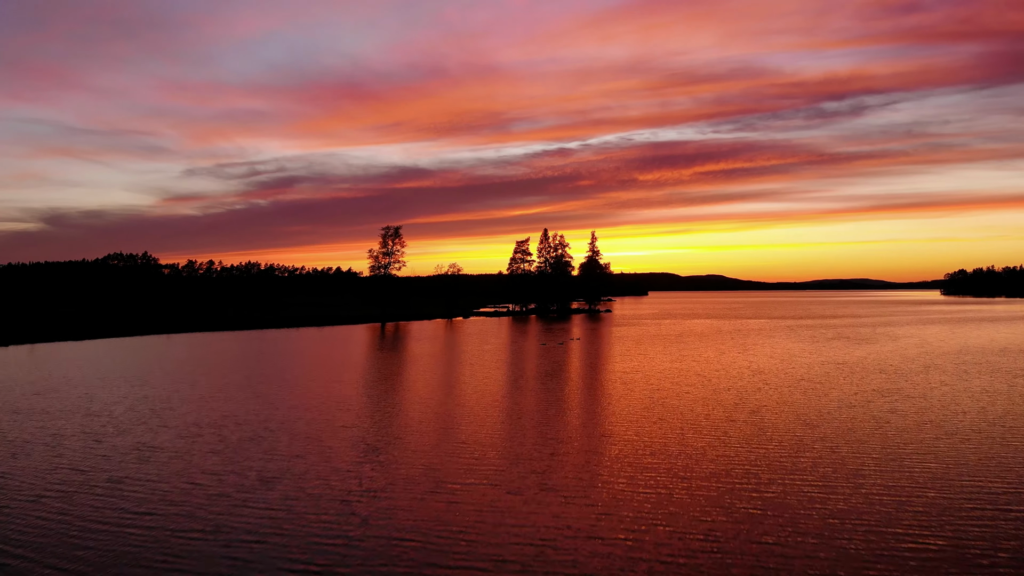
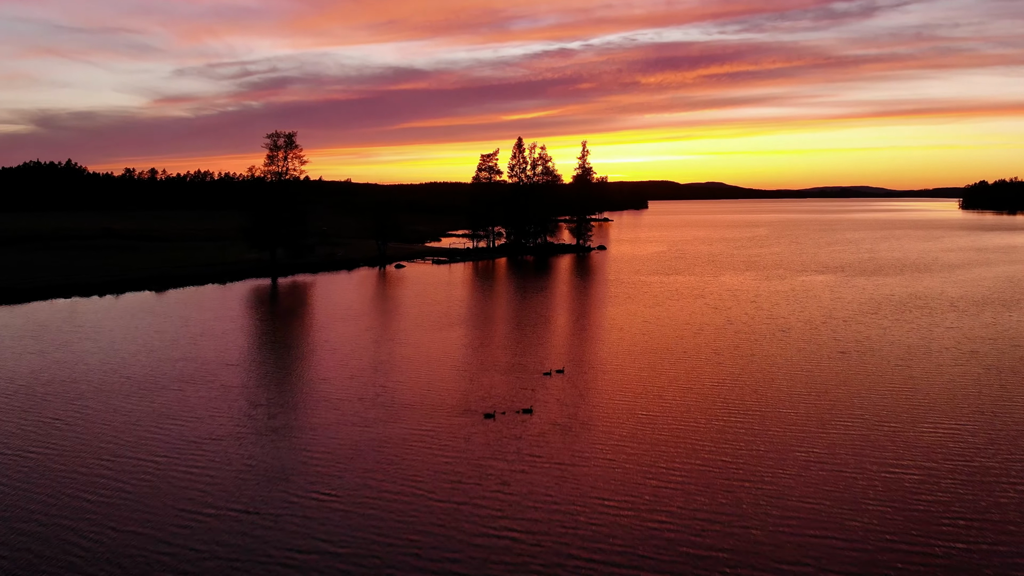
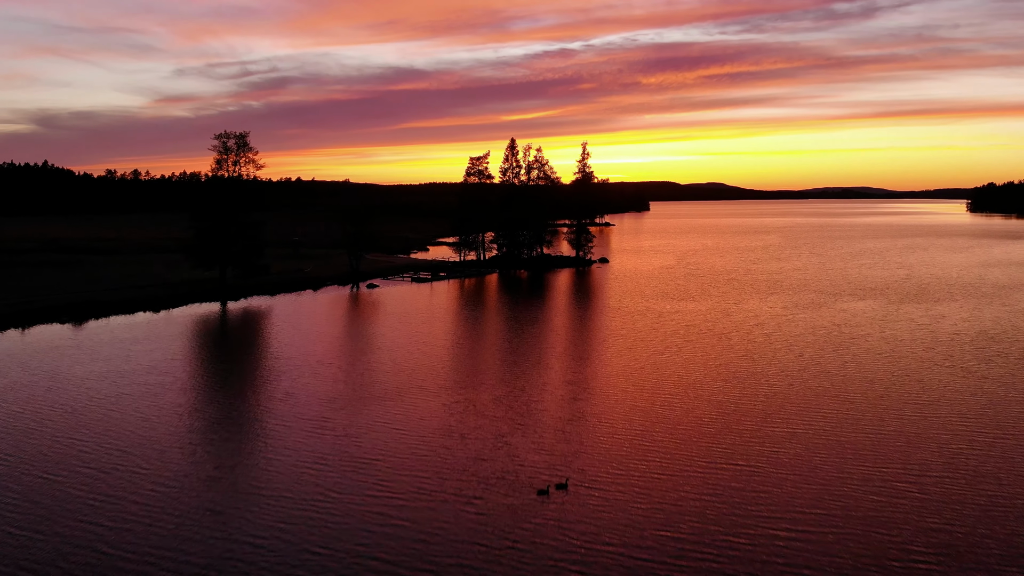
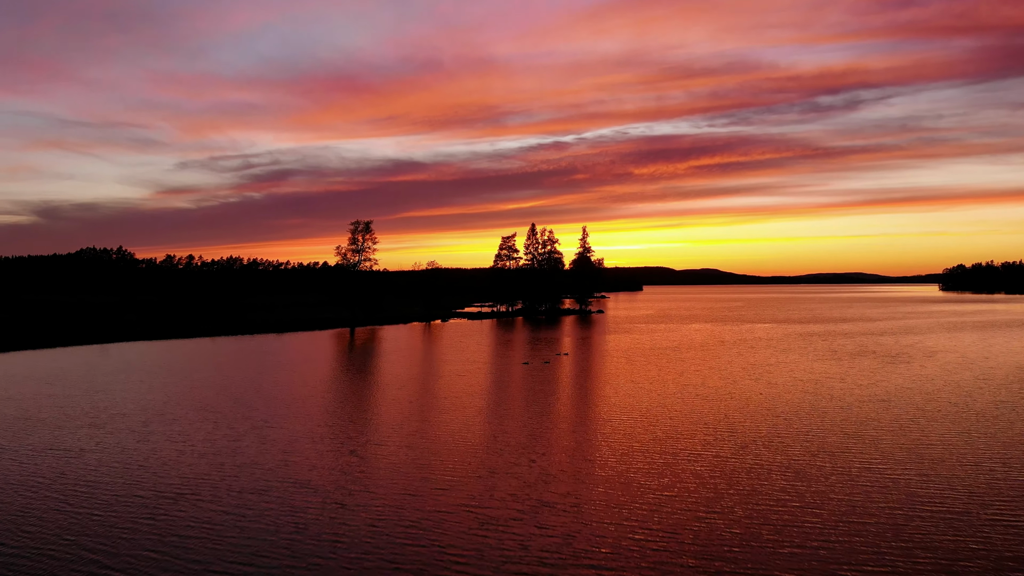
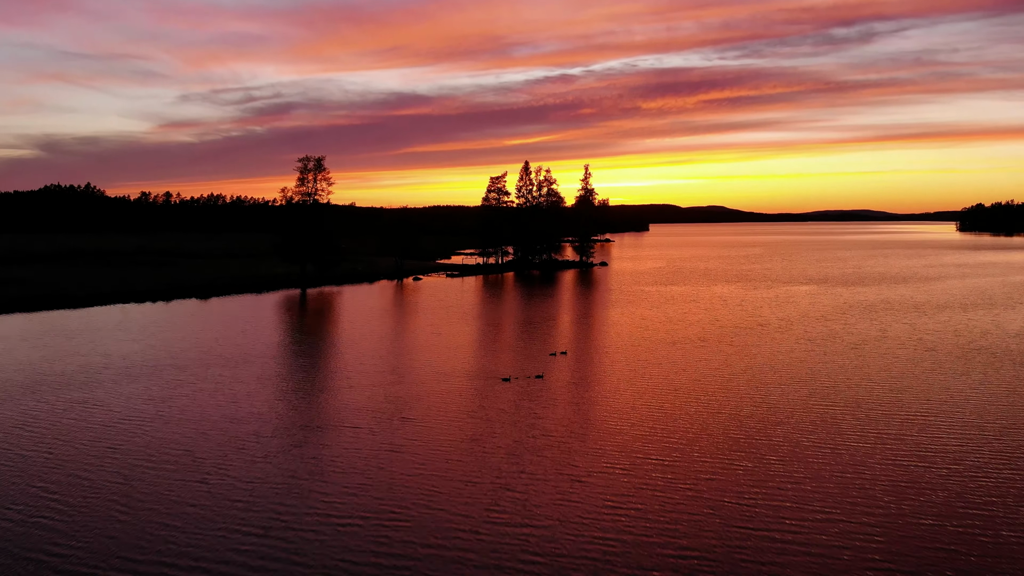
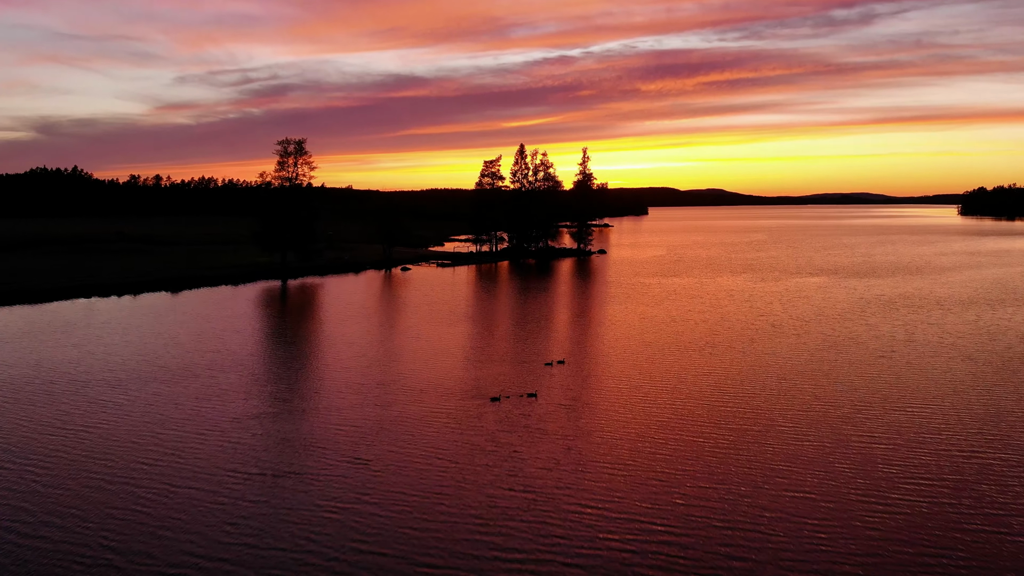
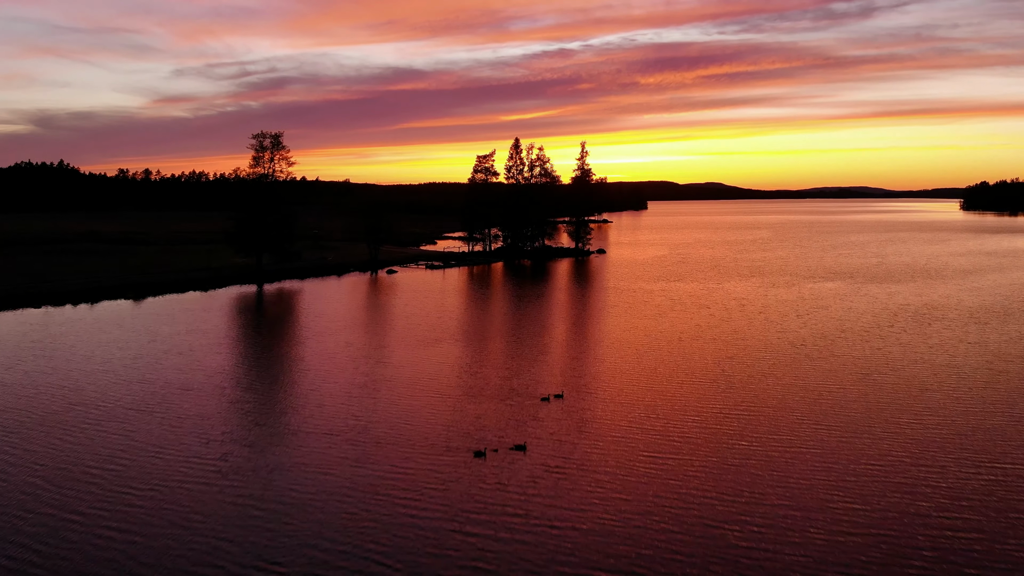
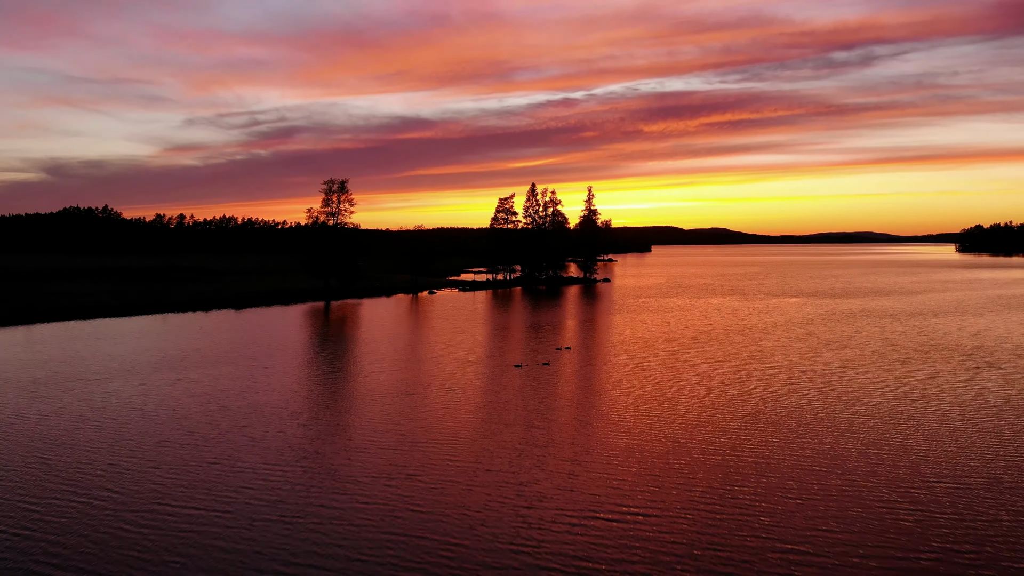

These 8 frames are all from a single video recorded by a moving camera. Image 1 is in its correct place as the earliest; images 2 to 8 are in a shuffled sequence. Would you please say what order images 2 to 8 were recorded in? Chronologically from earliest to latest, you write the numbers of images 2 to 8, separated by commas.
4, 8, 5, 6, 2, 7, 3
